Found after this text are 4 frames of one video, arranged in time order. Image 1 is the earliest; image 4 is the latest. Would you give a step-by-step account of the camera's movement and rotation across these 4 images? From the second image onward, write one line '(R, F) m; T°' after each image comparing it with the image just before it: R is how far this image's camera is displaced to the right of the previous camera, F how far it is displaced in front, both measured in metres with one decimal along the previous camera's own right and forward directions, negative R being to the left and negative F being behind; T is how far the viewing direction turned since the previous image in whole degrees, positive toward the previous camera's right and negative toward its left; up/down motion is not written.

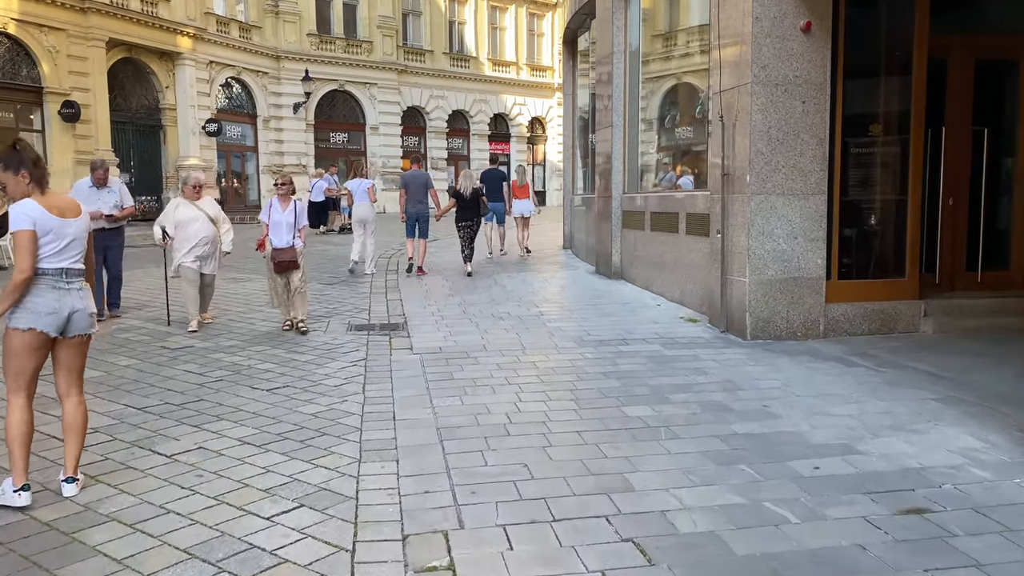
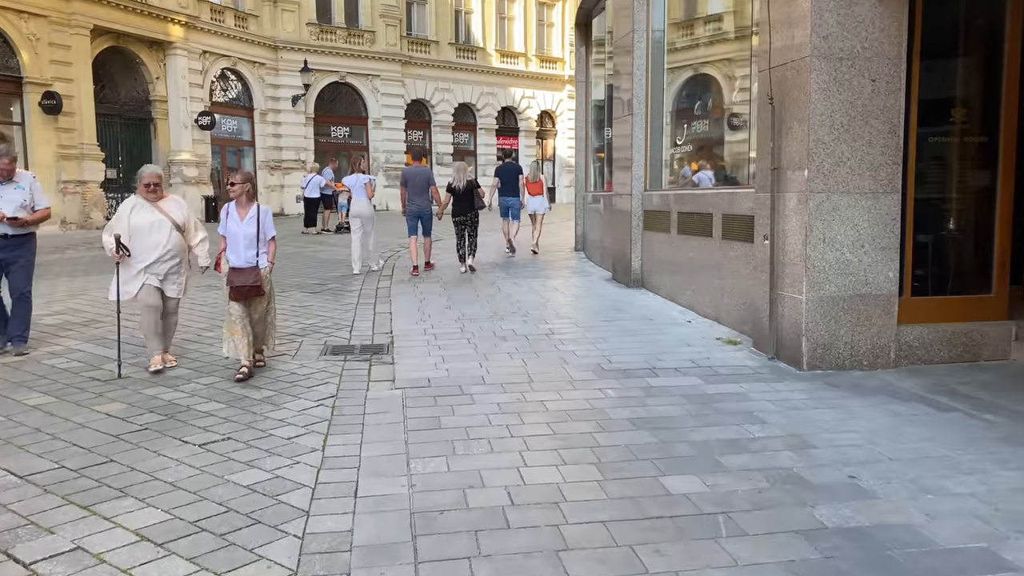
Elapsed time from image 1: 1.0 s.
(0.0, +1.3) m; -1°
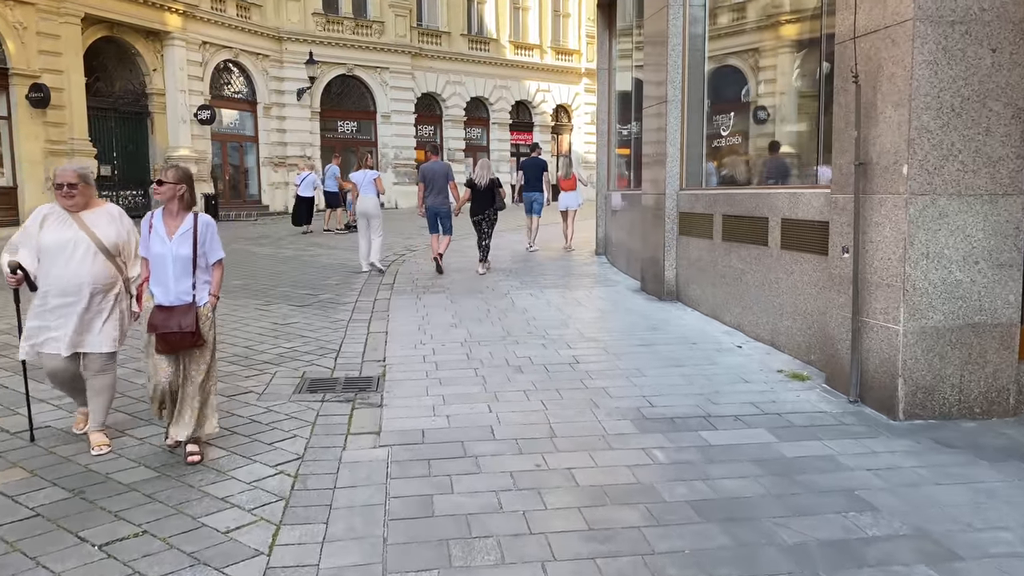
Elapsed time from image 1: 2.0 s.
(0.0, +1.3) m; -1°
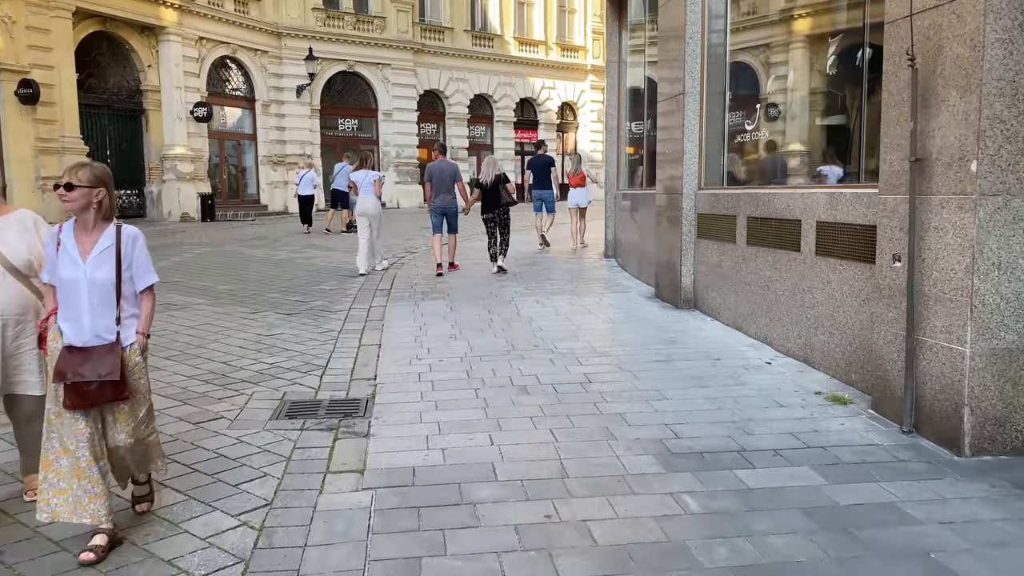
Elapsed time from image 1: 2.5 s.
(0.0, +0.7) m; 0°
